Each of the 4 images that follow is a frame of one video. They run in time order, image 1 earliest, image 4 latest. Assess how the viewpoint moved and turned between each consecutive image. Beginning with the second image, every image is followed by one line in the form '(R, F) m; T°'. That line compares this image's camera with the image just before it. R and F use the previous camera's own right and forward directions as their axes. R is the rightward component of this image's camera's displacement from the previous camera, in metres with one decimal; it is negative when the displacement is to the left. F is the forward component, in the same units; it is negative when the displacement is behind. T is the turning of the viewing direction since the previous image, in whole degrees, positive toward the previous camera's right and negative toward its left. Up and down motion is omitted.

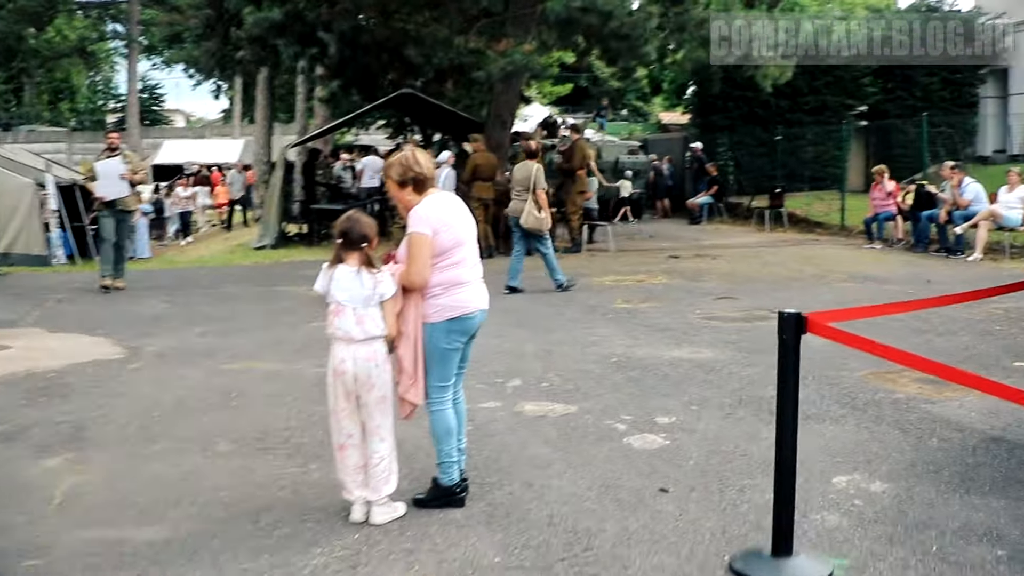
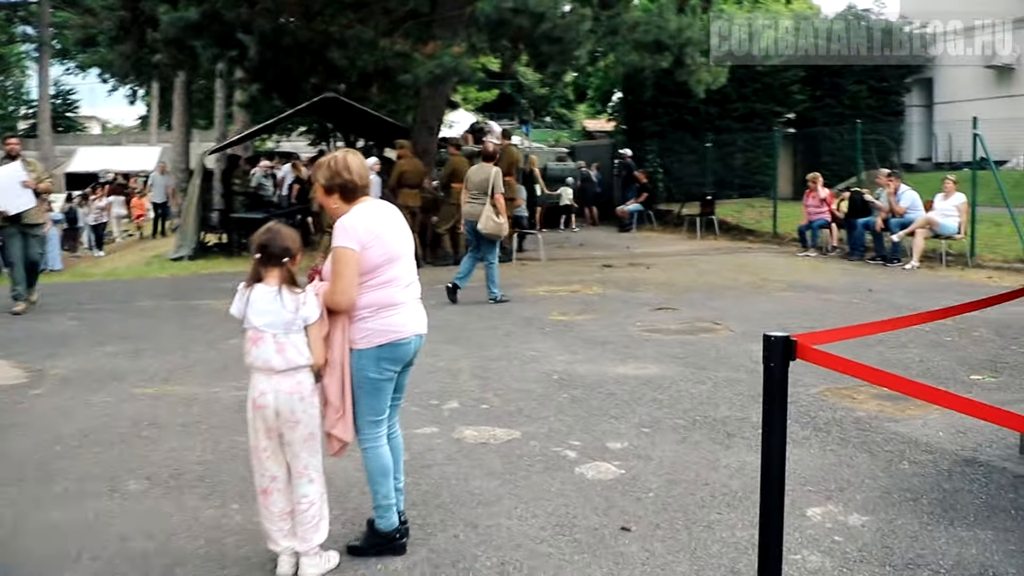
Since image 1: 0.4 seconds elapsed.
(-0.1, +0.5) m; +3°
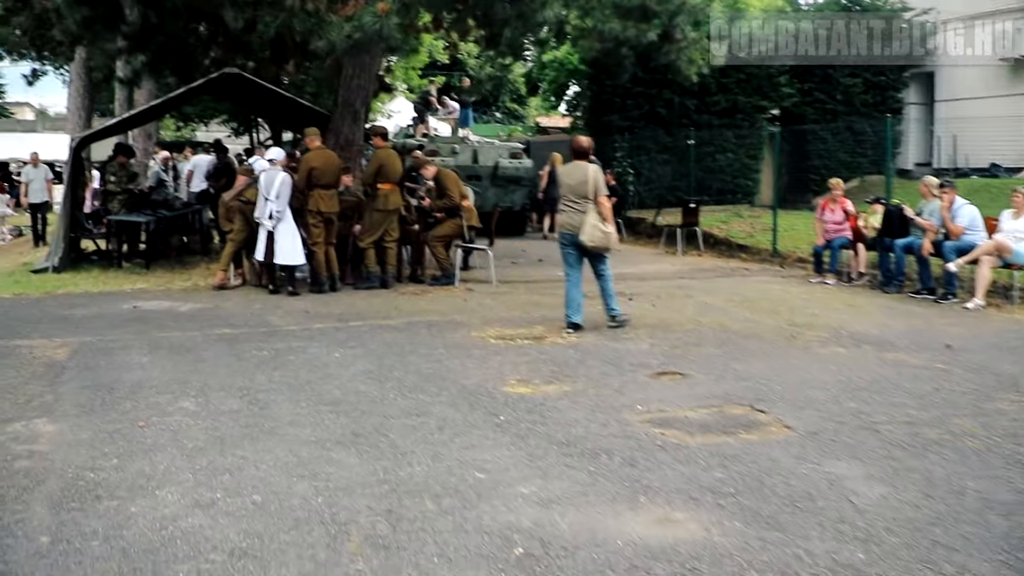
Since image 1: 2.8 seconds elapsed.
(0.0, +3.4) m; +2°
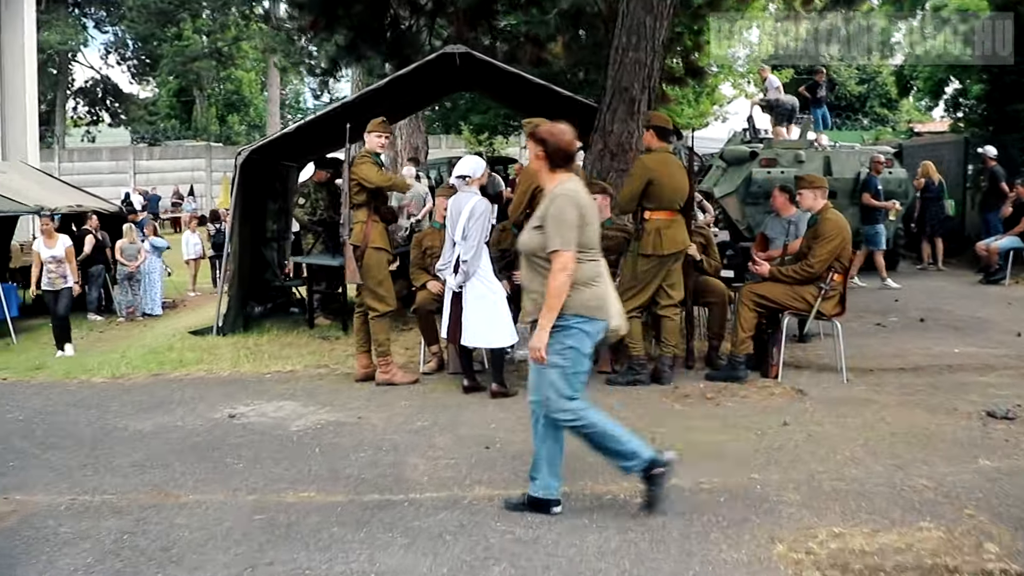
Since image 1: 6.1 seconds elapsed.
(+0.1, +4.9) m; -16°
